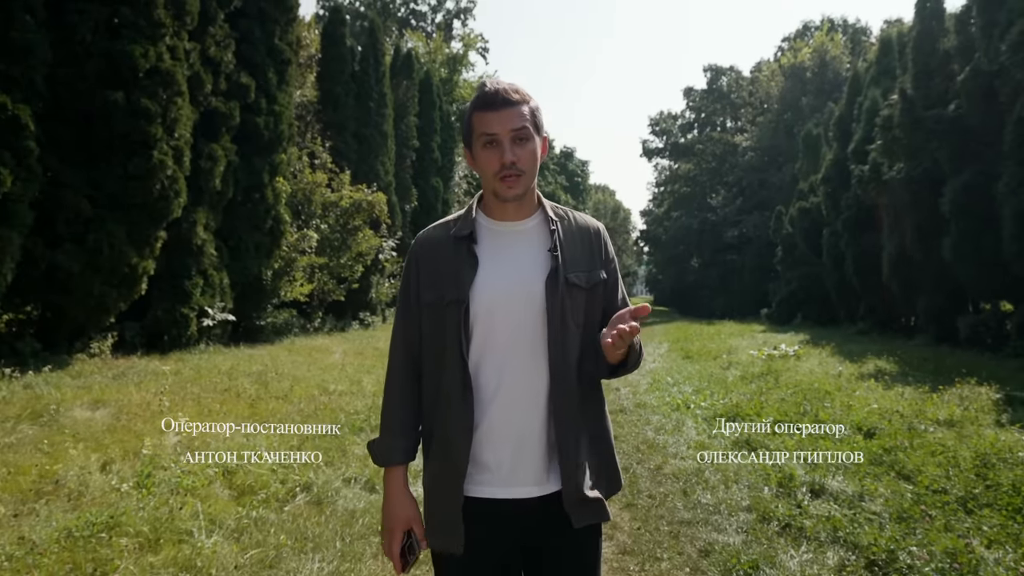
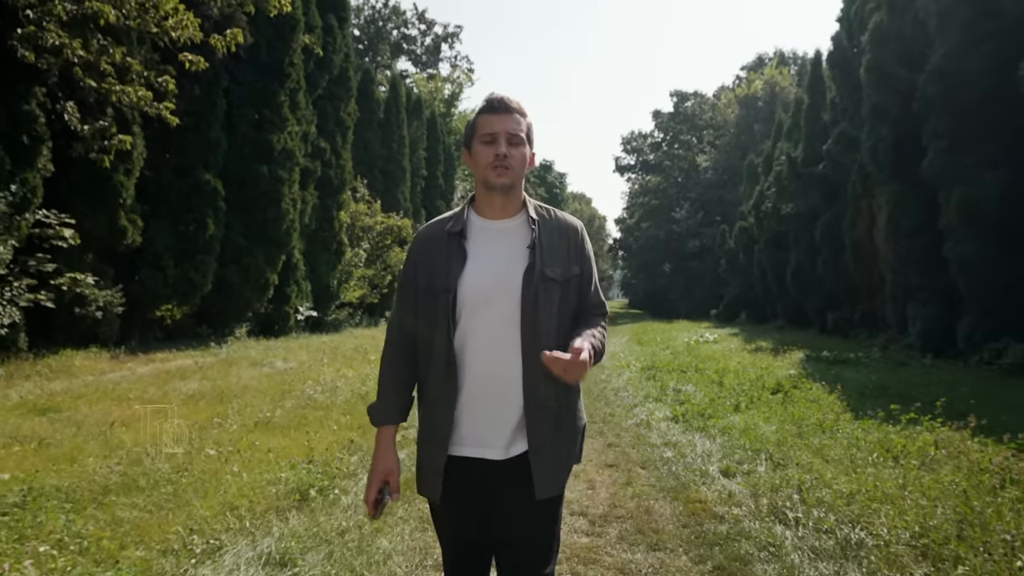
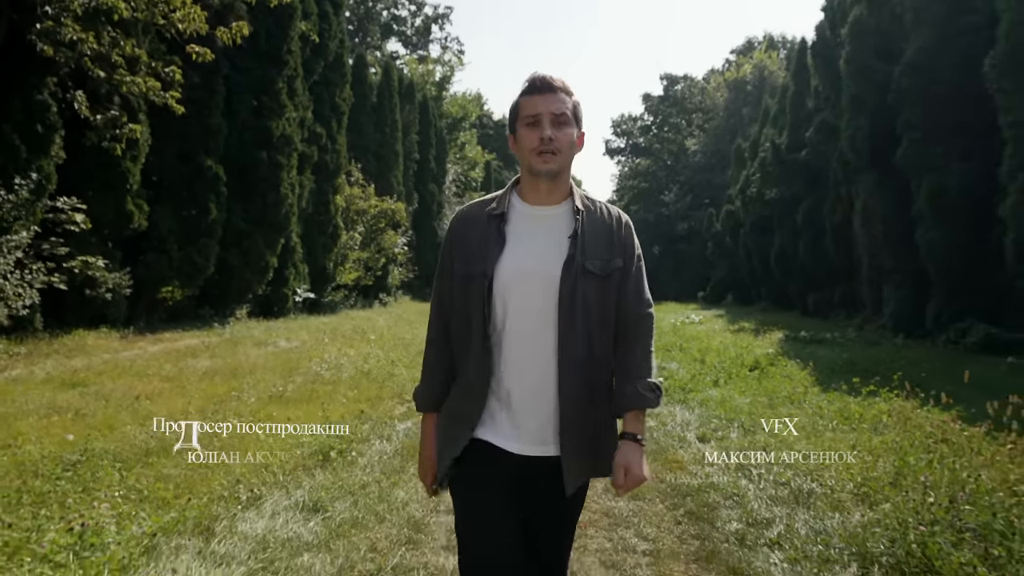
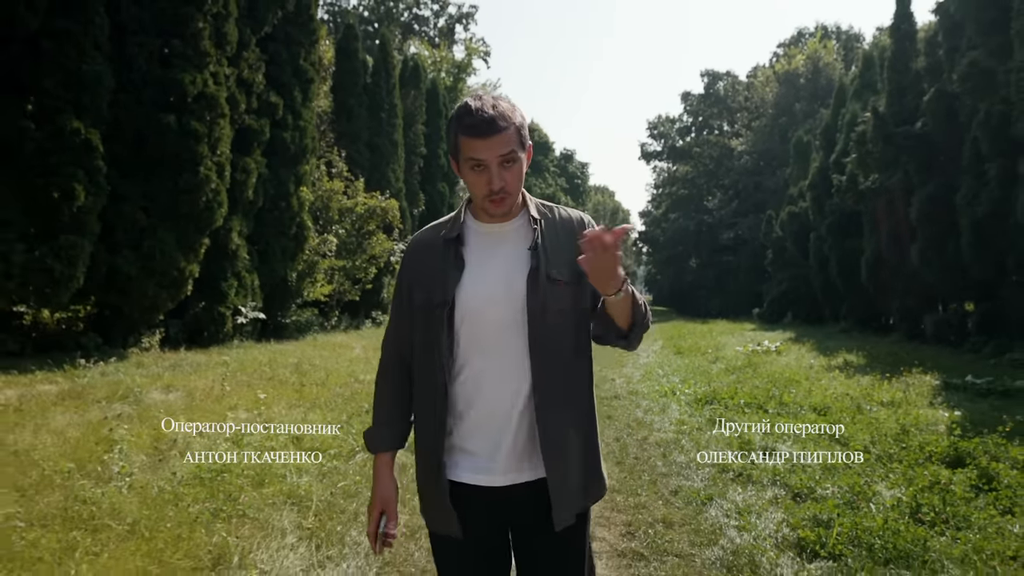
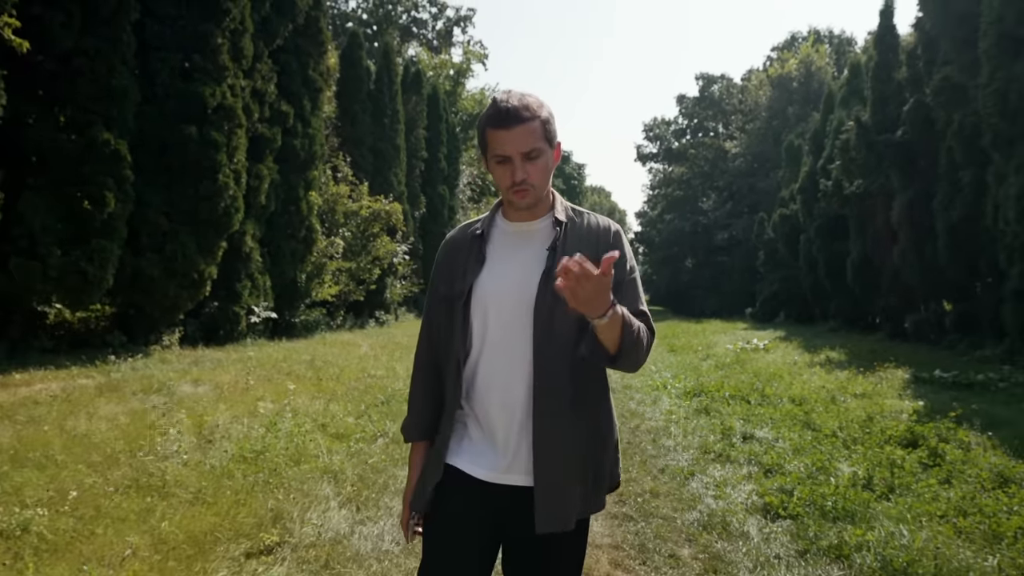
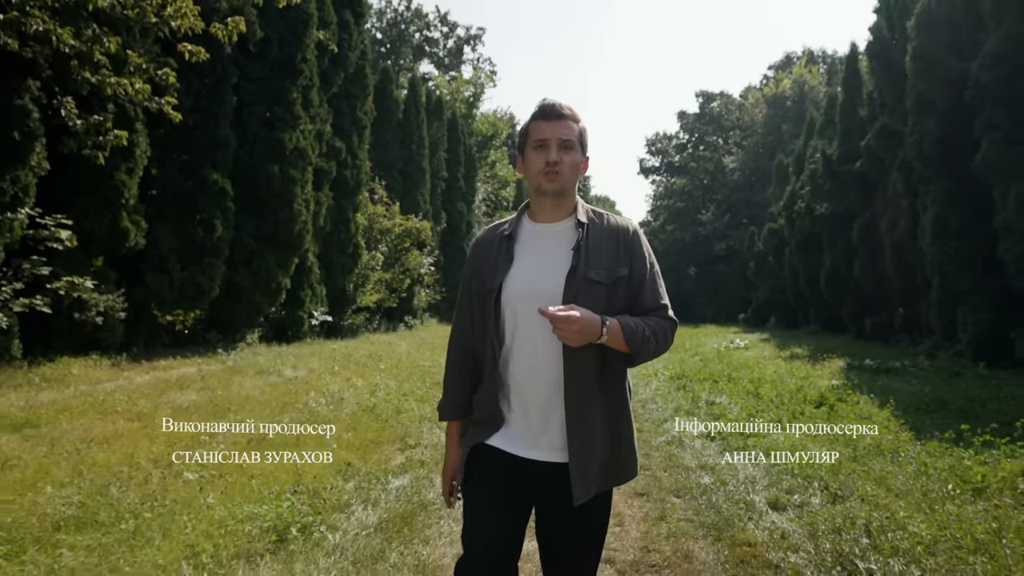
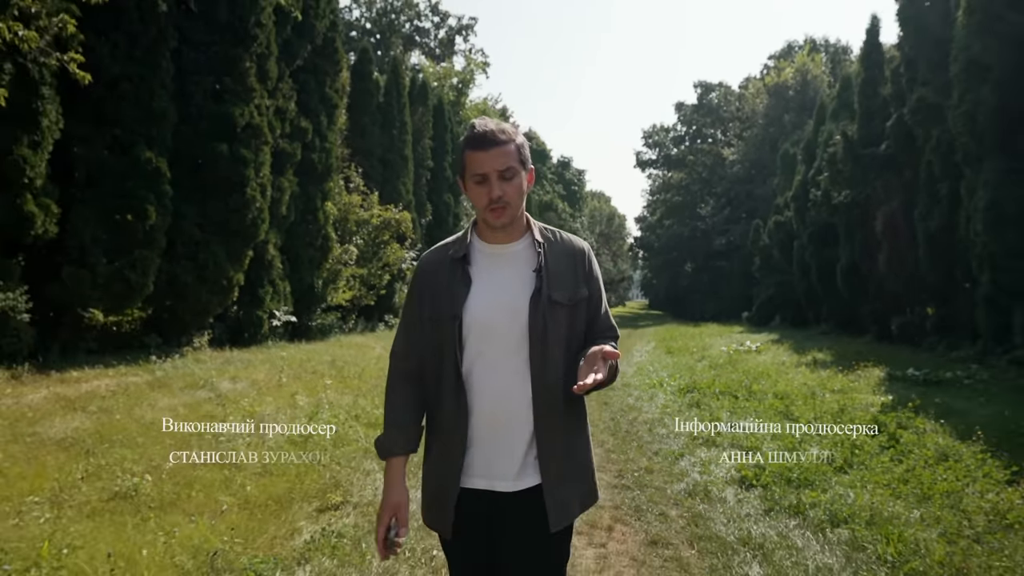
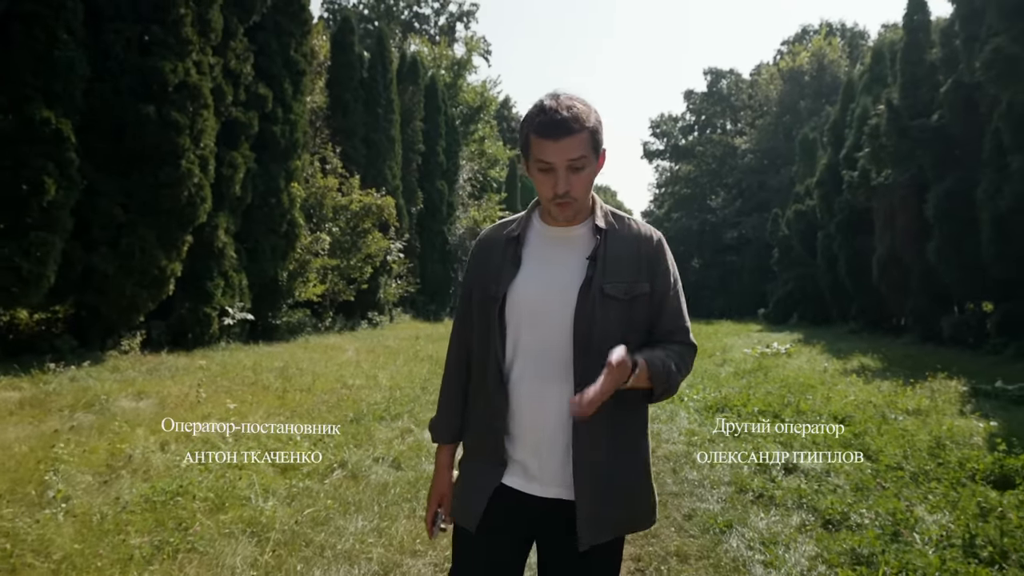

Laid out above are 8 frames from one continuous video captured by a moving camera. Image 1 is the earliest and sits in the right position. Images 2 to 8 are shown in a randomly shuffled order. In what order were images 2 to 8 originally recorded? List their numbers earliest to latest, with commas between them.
8, 4, 5, 7, 6, 2, 3
